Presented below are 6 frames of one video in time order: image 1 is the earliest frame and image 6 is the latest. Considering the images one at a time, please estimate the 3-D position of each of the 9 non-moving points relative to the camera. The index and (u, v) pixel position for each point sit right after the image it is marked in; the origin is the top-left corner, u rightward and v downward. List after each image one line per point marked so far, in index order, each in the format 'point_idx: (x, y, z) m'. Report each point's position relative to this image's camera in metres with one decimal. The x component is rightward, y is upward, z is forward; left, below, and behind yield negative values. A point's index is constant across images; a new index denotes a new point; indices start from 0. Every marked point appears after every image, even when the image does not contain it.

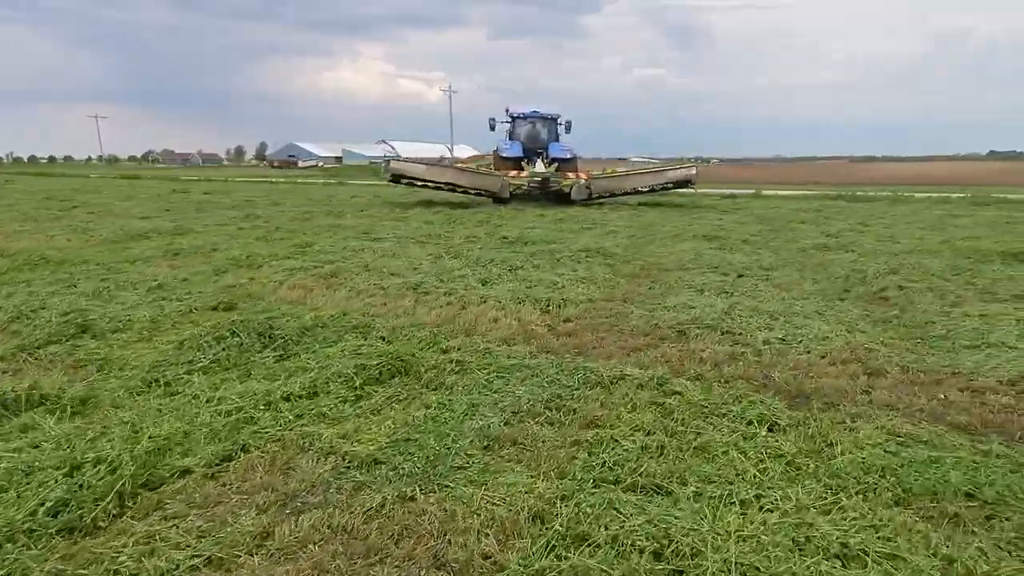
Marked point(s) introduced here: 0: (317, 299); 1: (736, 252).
0: (-1.7, -0.1, +5.4) m
1: (+2.9, +0.5, +8.0) m
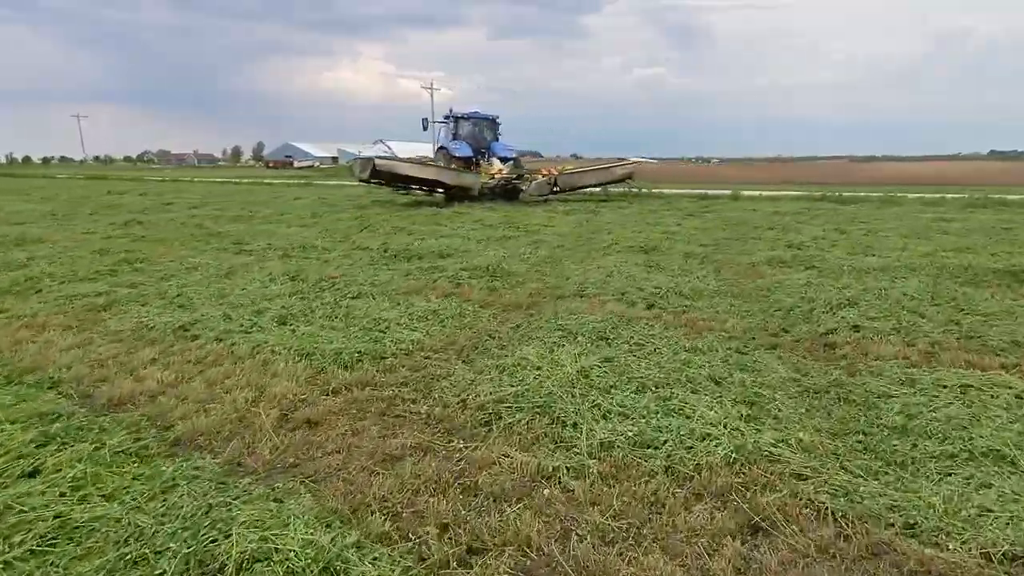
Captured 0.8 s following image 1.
0: (-3.0, -0.4, +3.8) m
1: (+1.6, +0.2, +6.4) m
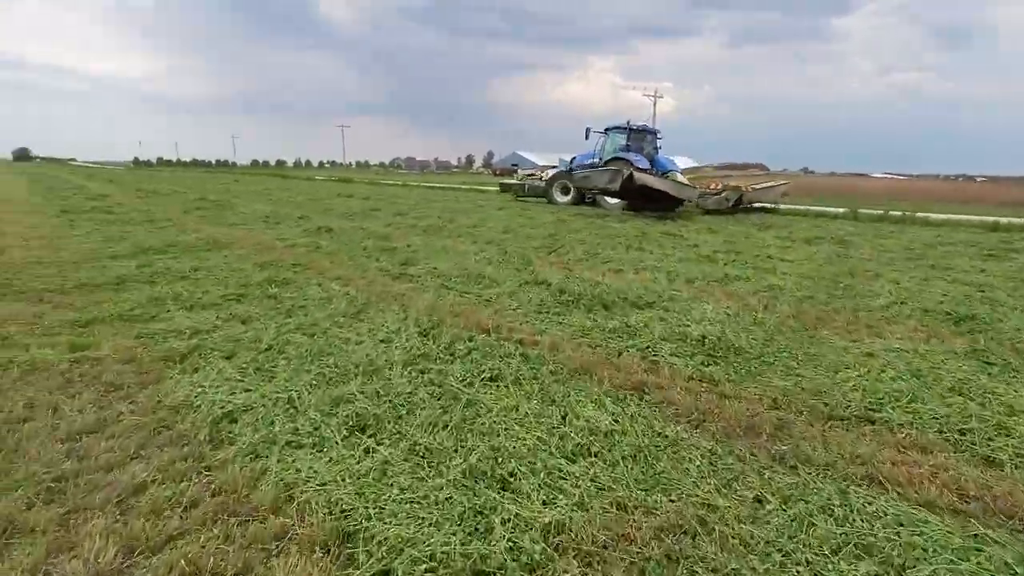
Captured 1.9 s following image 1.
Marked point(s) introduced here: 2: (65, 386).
0: (-2.1, -0.6, +2.8) m
1: (+3.1, -0.5, +3.7) m
2: (-2.4, -0.5, +3.3) m
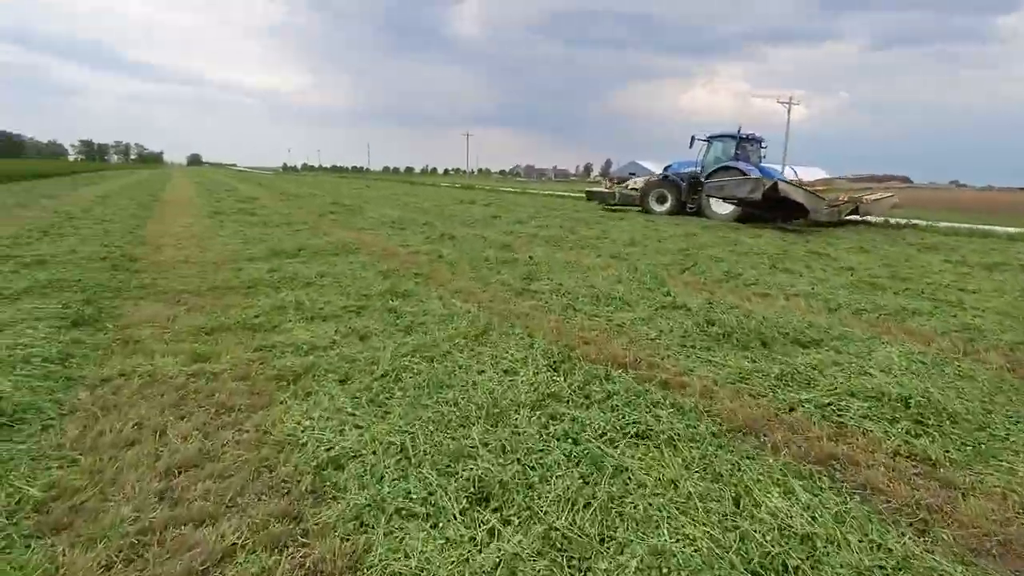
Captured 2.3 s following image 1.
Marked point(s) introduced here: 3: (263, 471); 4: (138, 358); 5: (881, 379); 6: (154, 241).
0: (-1.6, -0.7, +2.5) m
1: (+3.8, -0.8, +2.5) m
2: (-1.7, -0.6, +3.1) m
3: (-1.0, -0.7, +2.4) m
4: (-2.4, -0.4, +3.9) m
5: (+2.2, -0.6, +3.6) m
6: (-5.4, +0.7, +9.4) m
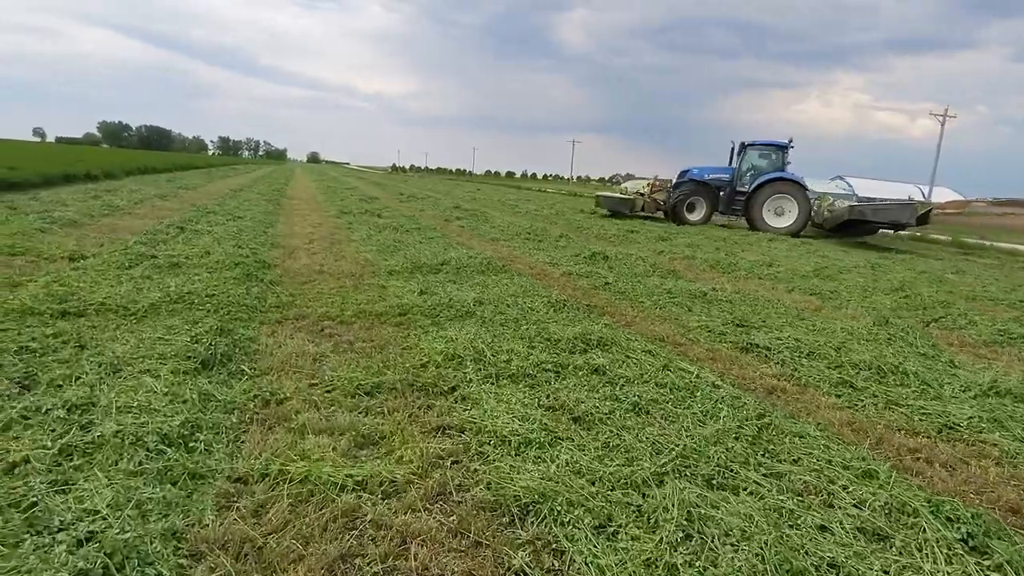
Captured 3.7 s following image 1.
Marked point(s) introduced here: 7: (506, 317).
0: (-0.4, -0.9, +1.3) m
1: (+4.8, -1.4, +0.5) m
2: (-0.4, -0.8, +1.9) m
3: (+0.1, -1.0, +1.0) m
4: (-1.0, -0.7, +2.7) m
5: (+3.4, -1.1, +1.7) m
6: (-3.2, +0.6, +8.7) m
7: (-0.1, -0.2, +5.1) m
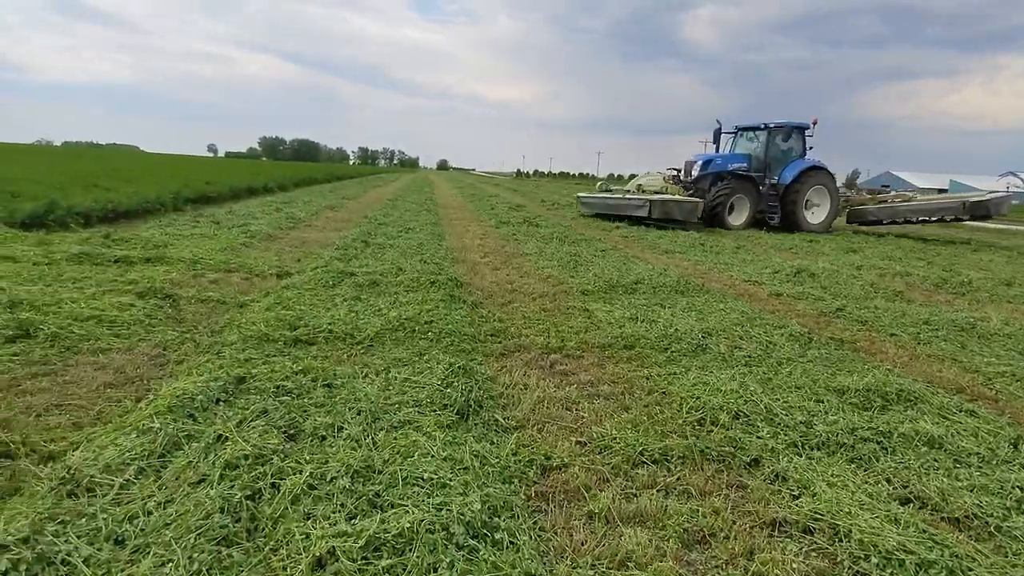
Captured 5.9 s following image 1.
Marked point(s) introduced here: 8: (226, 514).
0: (+0.6, -1.1, +0.7) m
1: (+5.5, -1.7, -1.1) m
2: (+0.7, -1.0, +1.3) m
3: (+1.1, -1.2, +0.3) m
4: (+0.3, -0.9, +2.2) m
5: (+4.4, -1.3, +0.4) m
6: (-0.6, +0.4, +8.4) m
7: (+1.7, -0.5, +4.3) m
8: (-0.9, -0.7, +2.0) m
